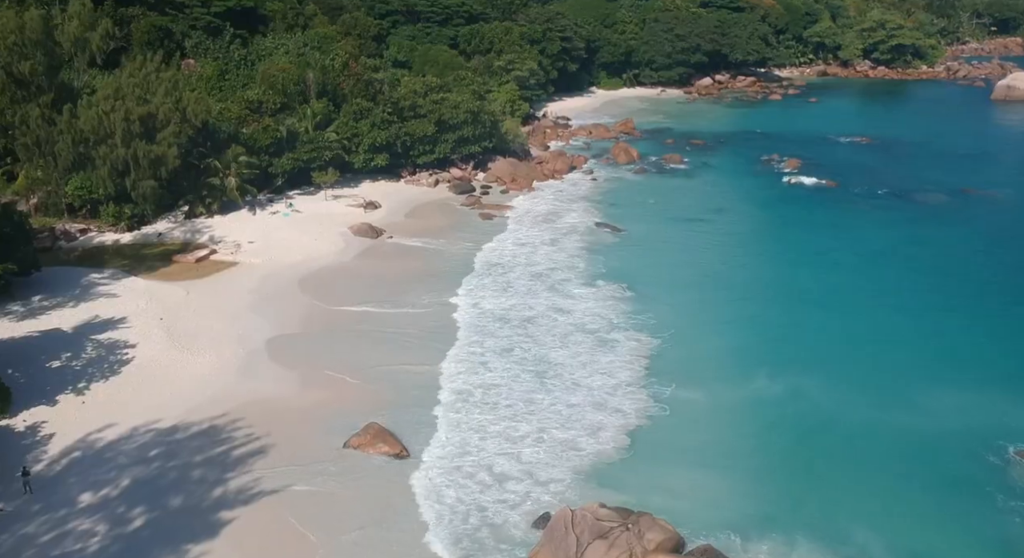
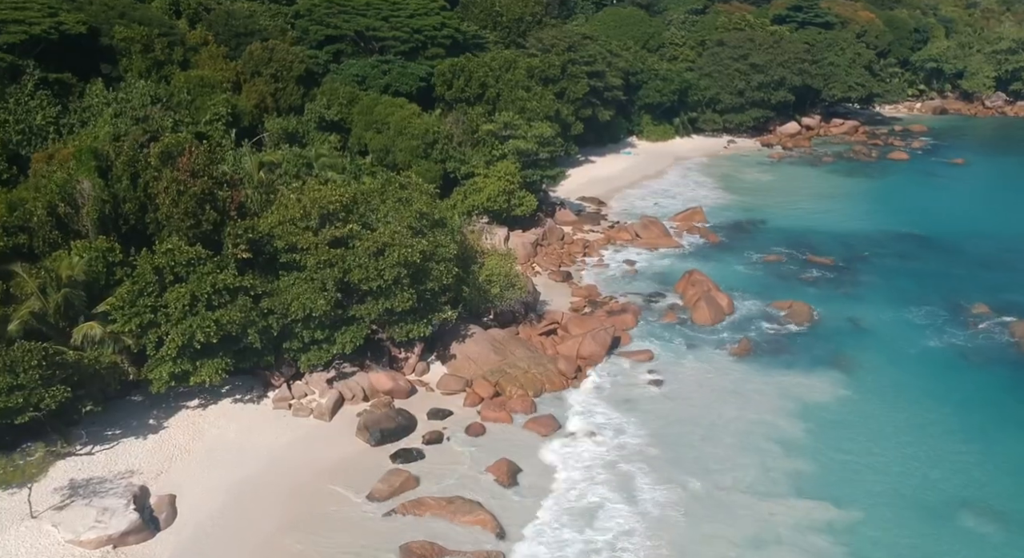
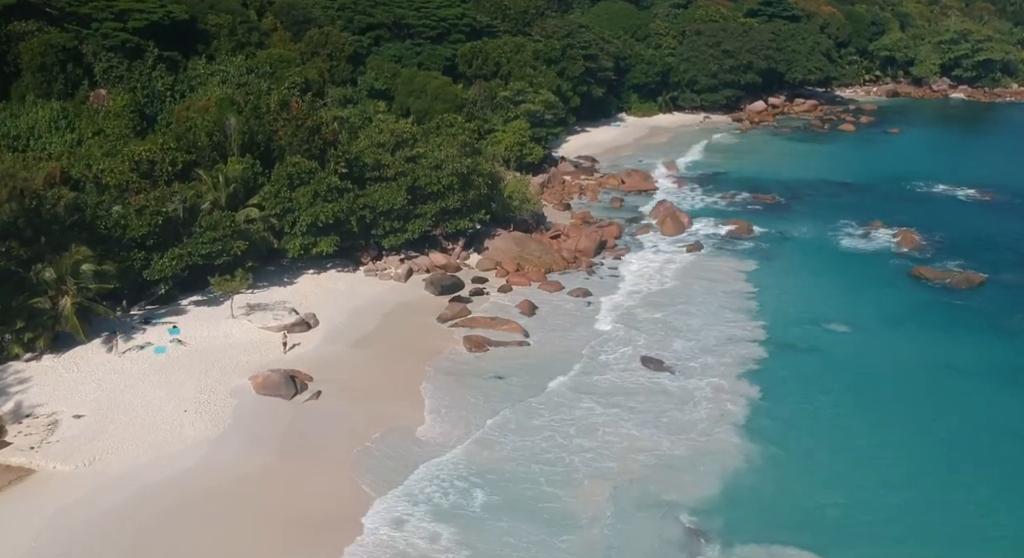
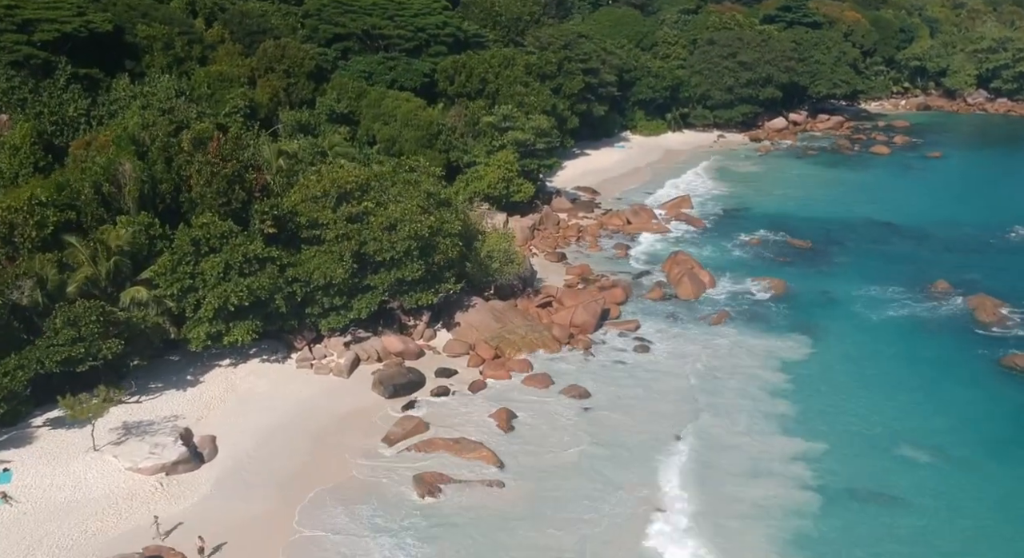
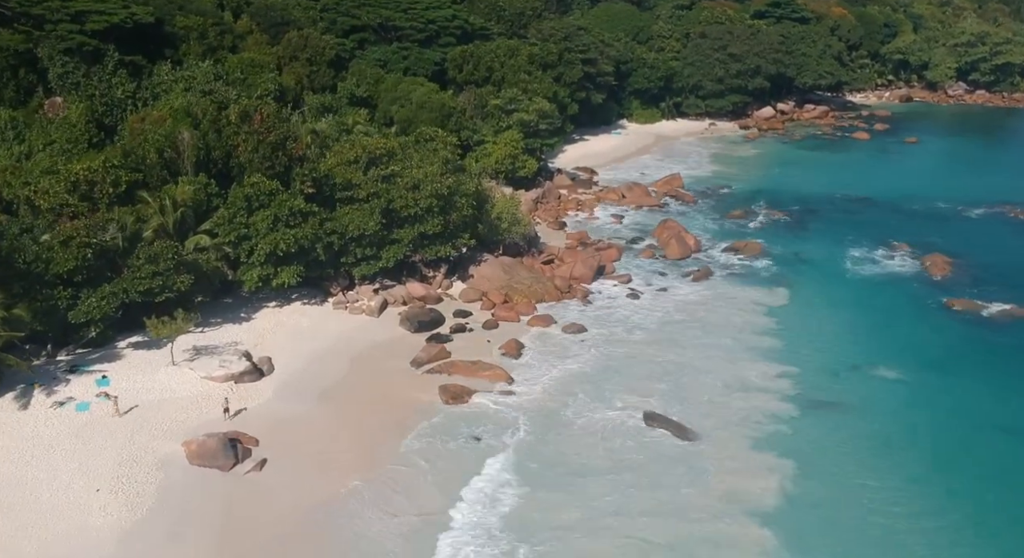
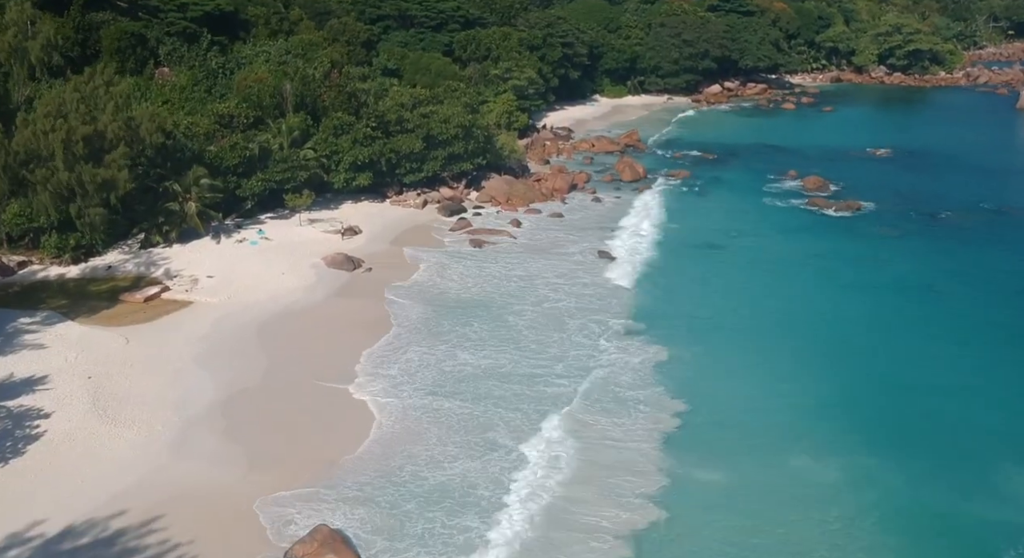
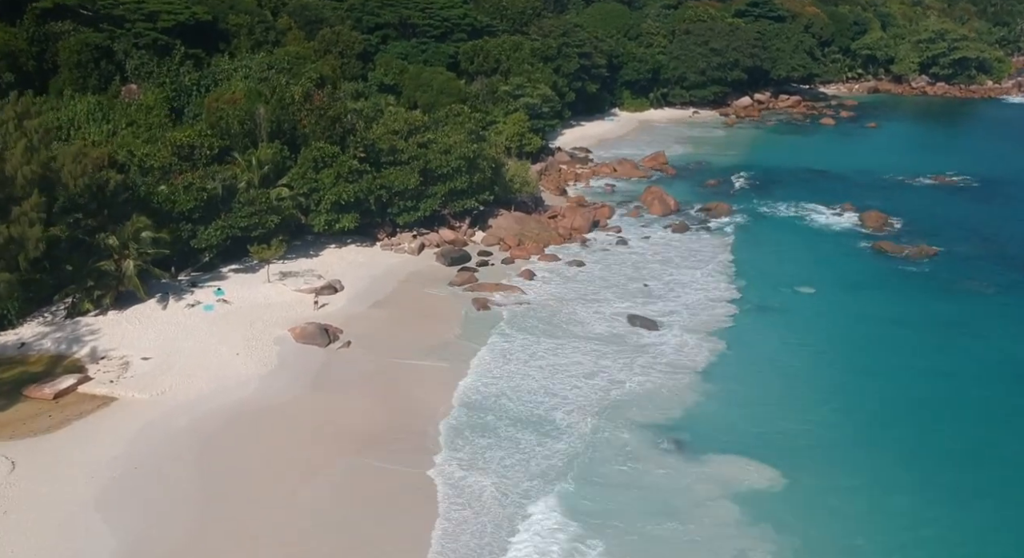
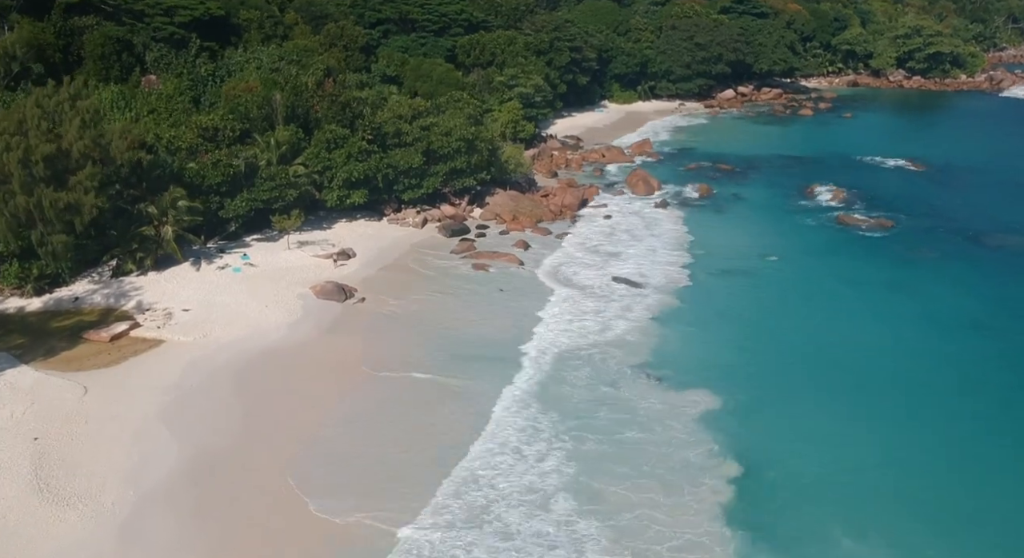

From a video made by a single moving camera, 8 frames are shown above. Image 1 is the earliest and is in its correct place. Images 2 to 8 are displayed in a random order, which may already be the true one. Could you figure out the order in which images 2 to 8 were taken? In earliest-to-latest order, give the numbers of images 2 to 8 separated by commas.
6, 8, 7, 3, 5, 4, 2
